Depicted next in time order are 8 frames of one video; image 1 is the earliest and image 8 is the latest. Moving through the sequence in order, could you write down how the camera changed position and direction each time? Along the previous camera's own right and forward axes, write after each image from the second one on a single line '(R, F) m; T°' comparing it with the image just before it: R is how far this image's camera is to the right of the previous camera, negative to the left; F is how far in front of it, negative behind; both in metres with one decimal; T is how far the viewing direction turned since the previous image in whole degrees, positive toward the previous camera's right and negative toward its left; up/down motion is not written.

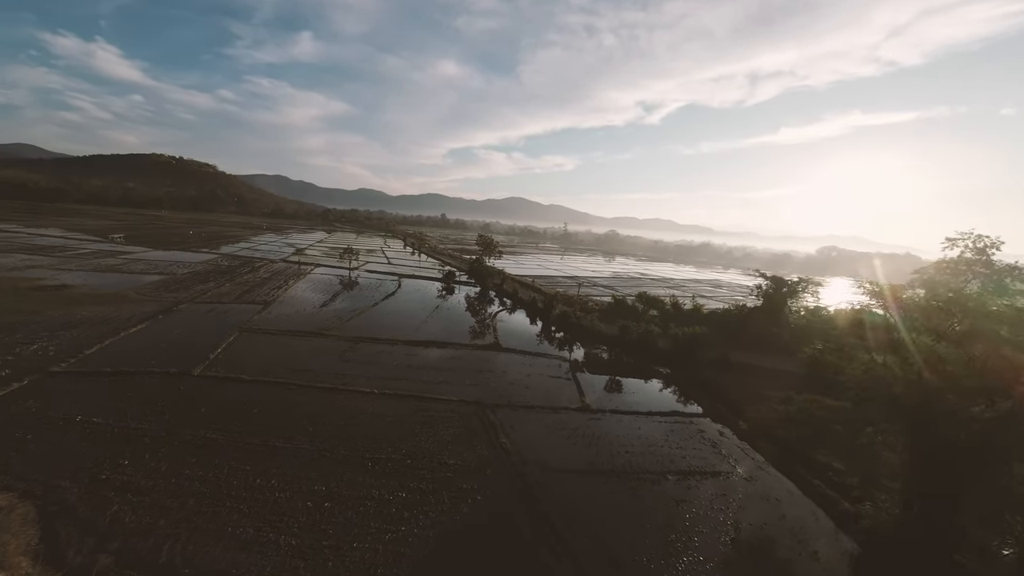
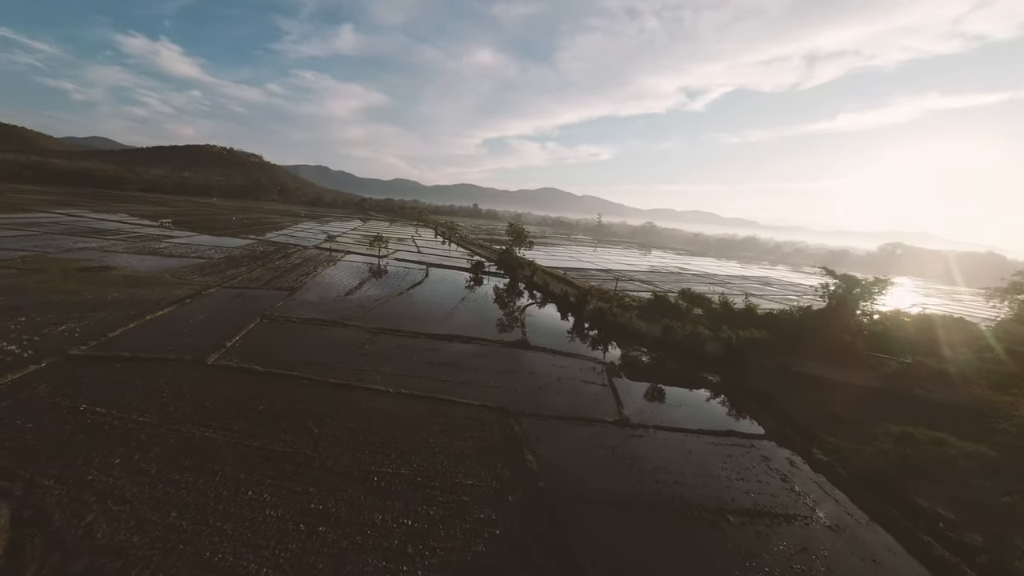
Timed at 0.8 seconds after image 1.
(0.0, +1.6) m; -5°
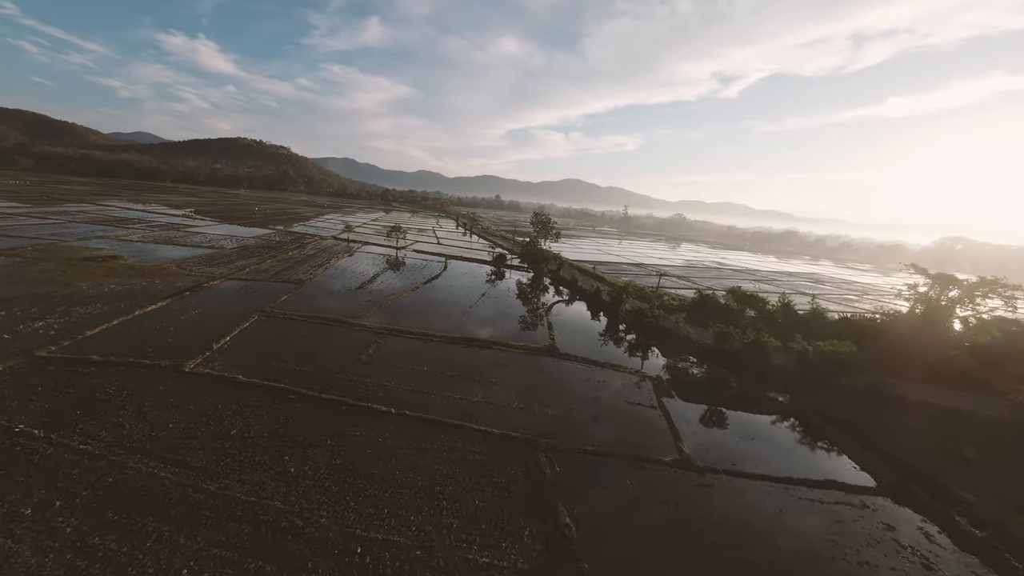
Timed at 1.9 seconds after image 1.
(-0.3, +2.5) m; -3°
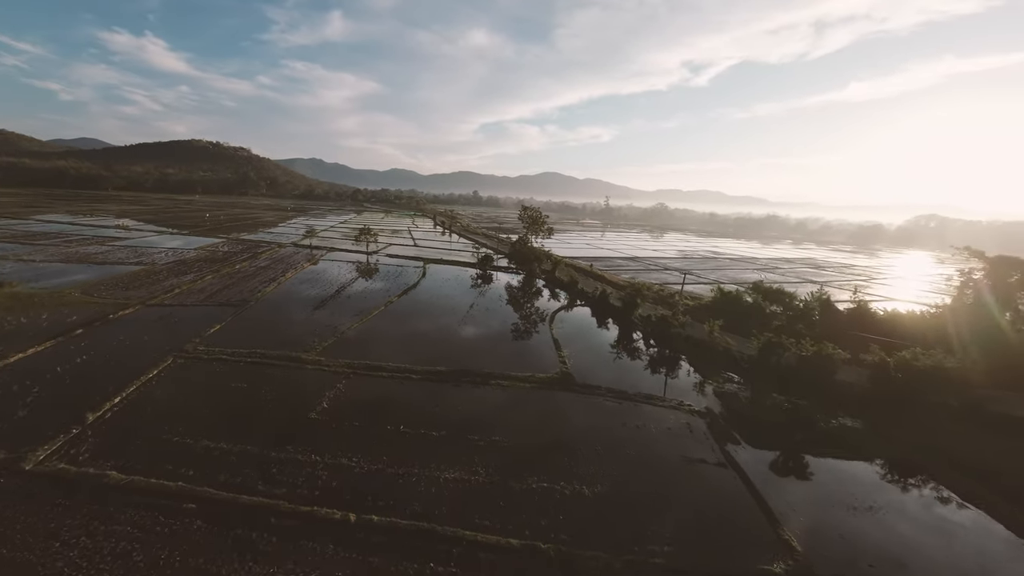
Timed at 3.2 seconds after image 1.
(-0.6, +3.5) m; +3°
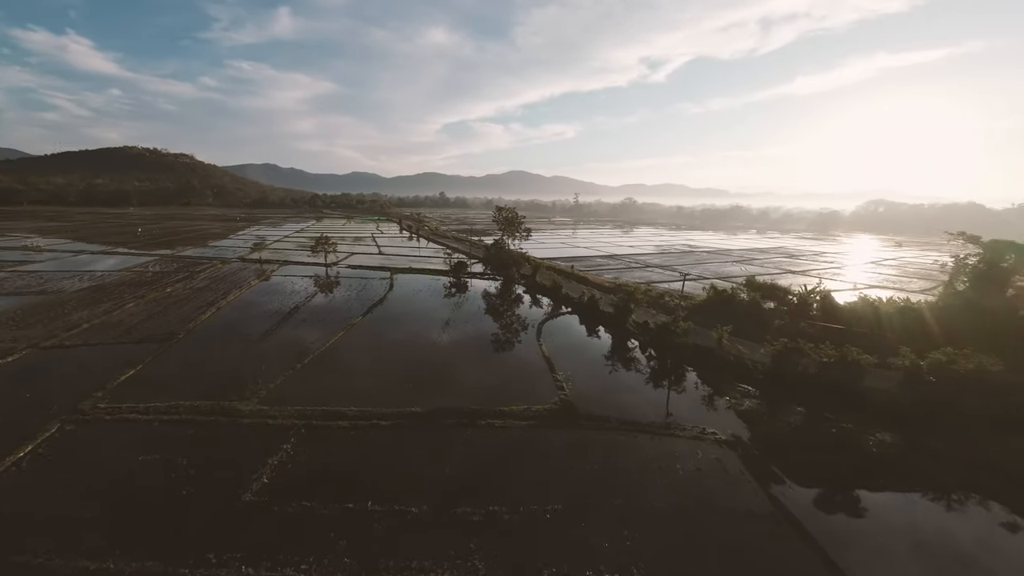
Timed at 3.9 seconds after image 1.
(-0.4, +2.0) m; +4°
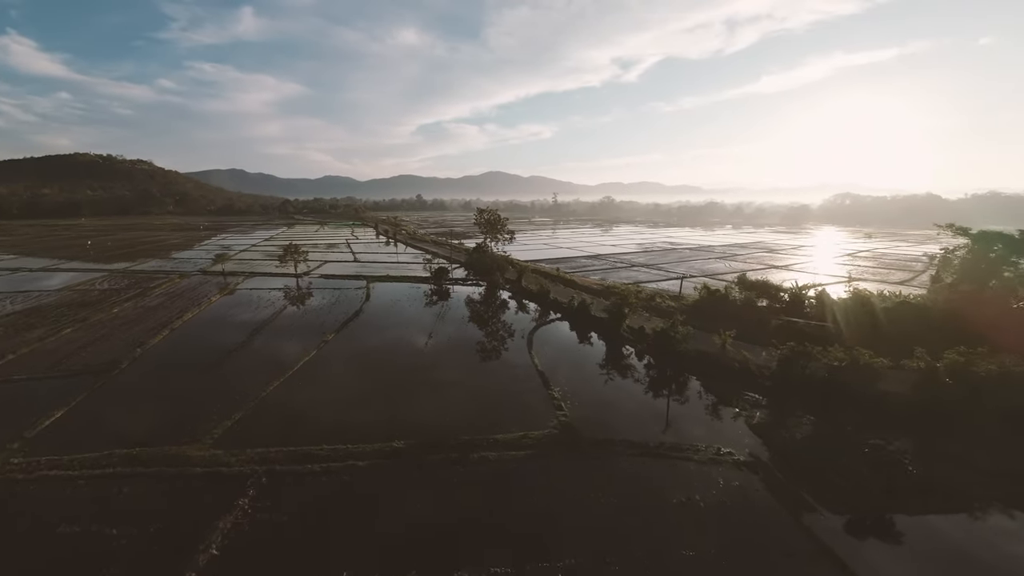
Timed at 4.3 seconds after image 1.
(-0.2, +1.1) m; +3°
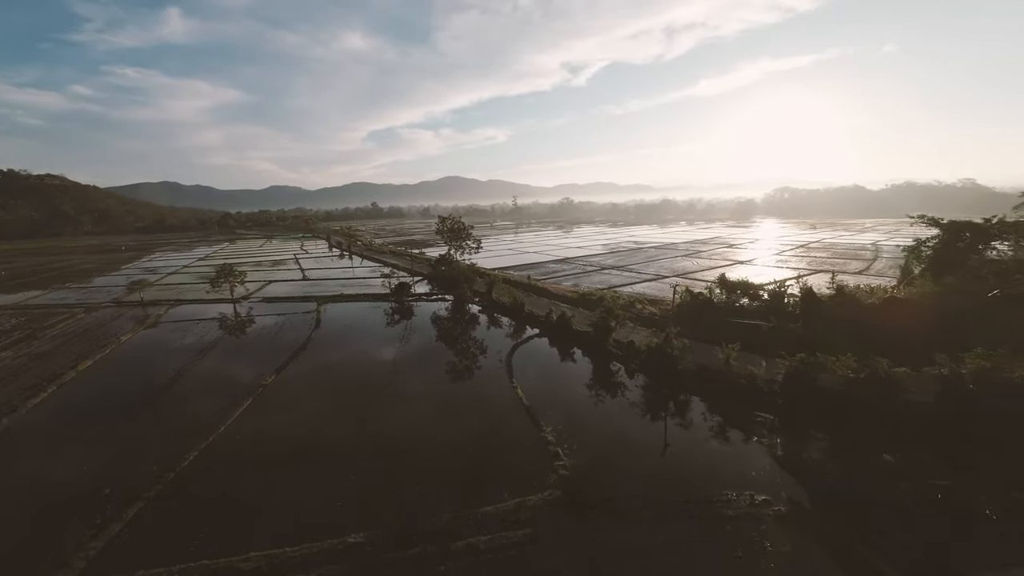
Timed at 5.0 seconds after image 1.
(-0.3, +1.8) m; +6°
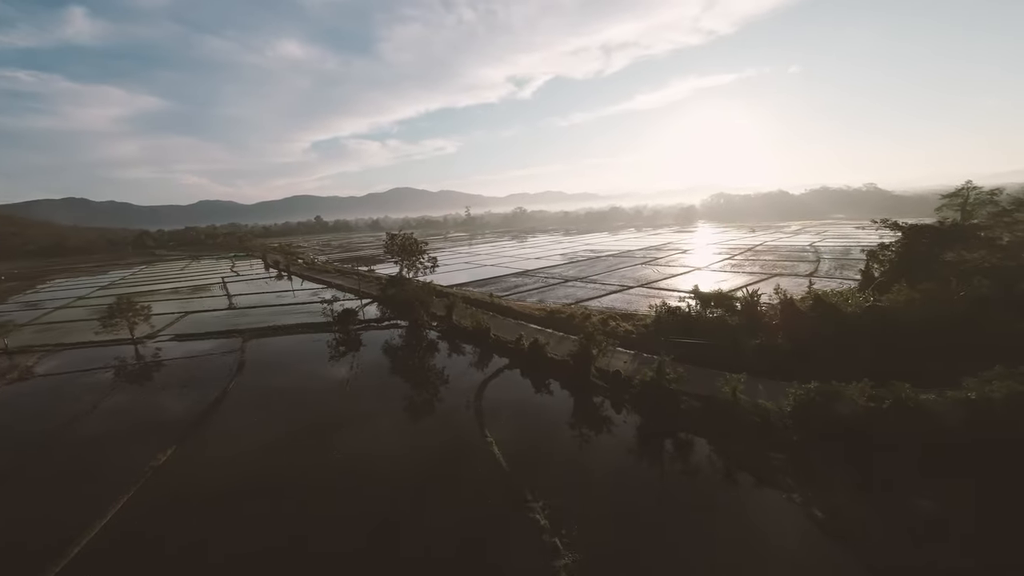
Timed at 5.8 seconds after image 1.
(-0.3, +2.1) m; +7°
